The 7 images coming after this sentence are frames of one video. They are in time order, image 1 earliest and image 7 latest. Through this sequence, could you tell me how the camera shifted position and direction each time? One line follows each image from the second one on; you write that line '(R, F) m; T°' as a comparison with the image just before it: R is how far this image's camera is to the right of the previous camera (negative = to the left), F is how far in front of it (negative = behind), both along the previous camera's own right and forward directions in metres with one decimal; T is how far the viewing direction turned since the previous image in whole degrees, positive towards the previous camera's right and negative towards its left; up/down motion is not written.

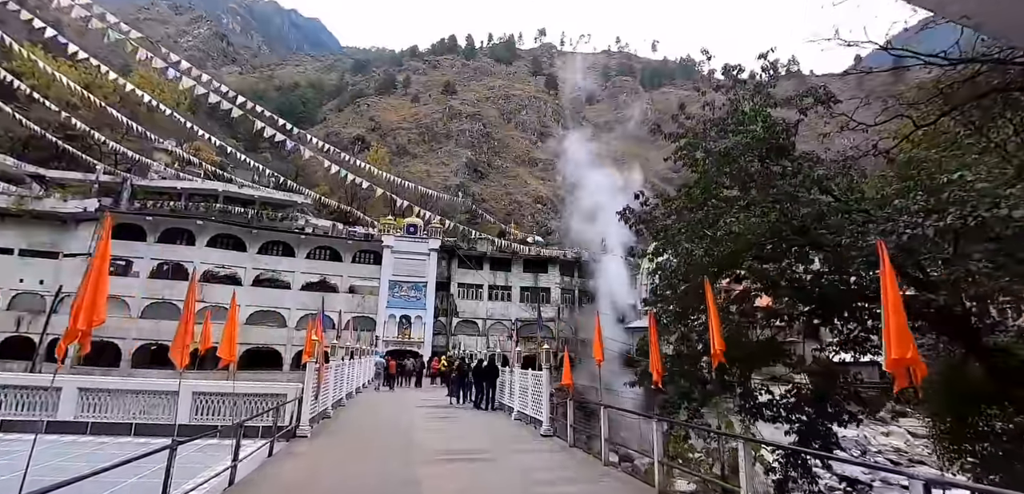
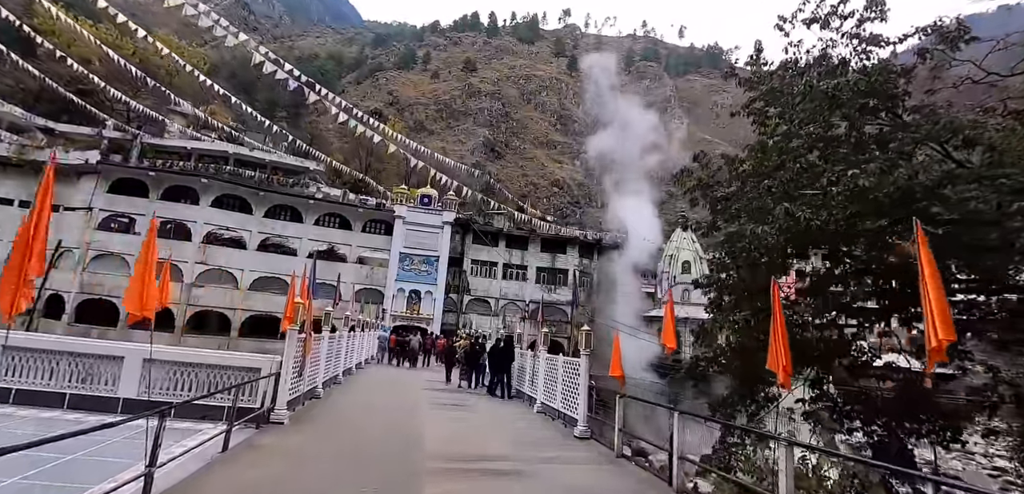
(-0.4, +1.8) m; -1°
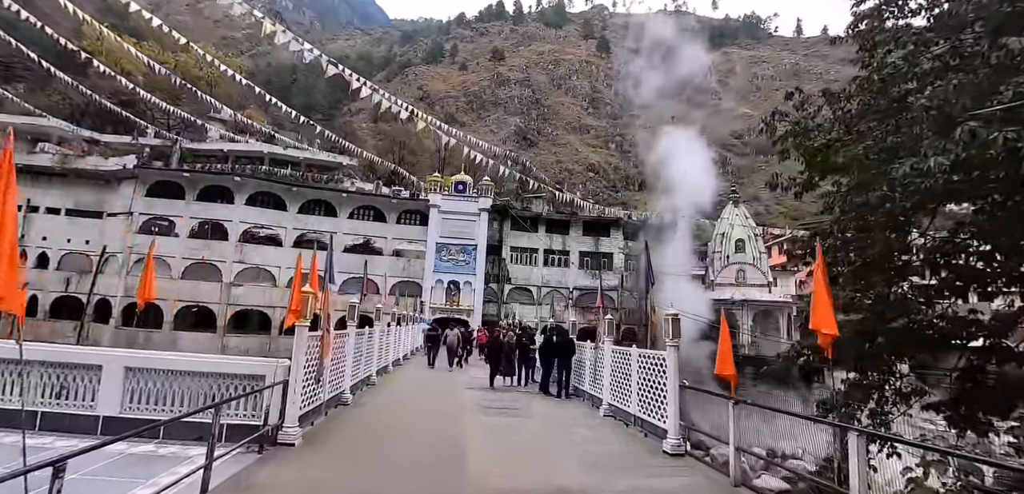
(-0.3, +1.5) m; -4°
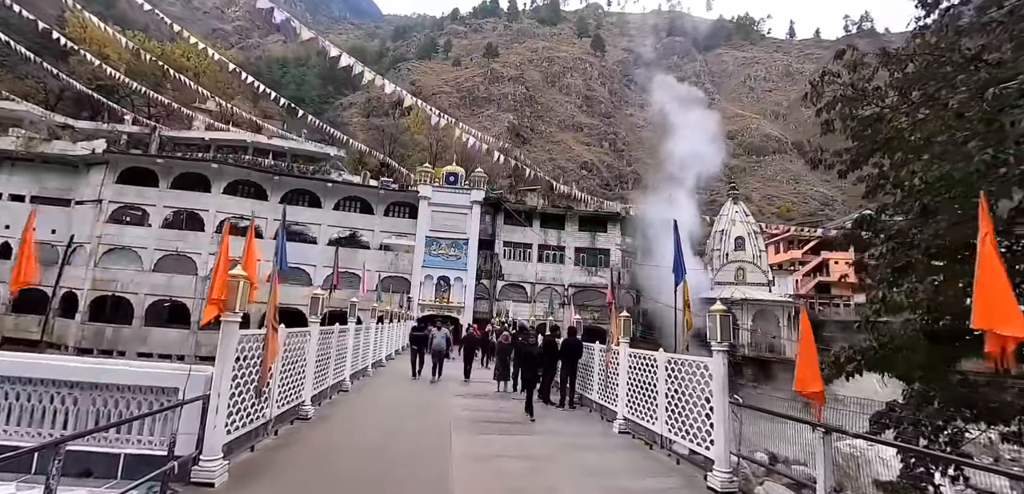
(-0.1, +1.3) m; +1°
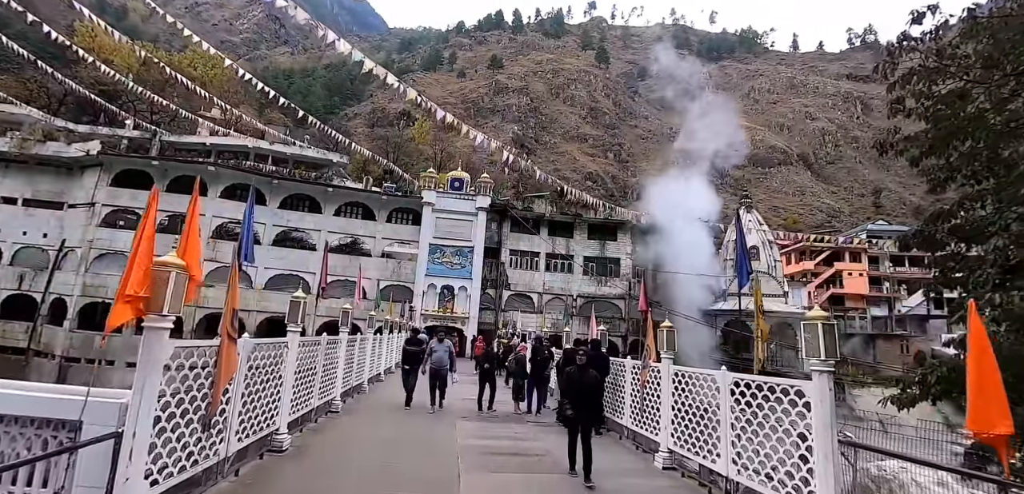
(-0.2, +1.1) m; 0°
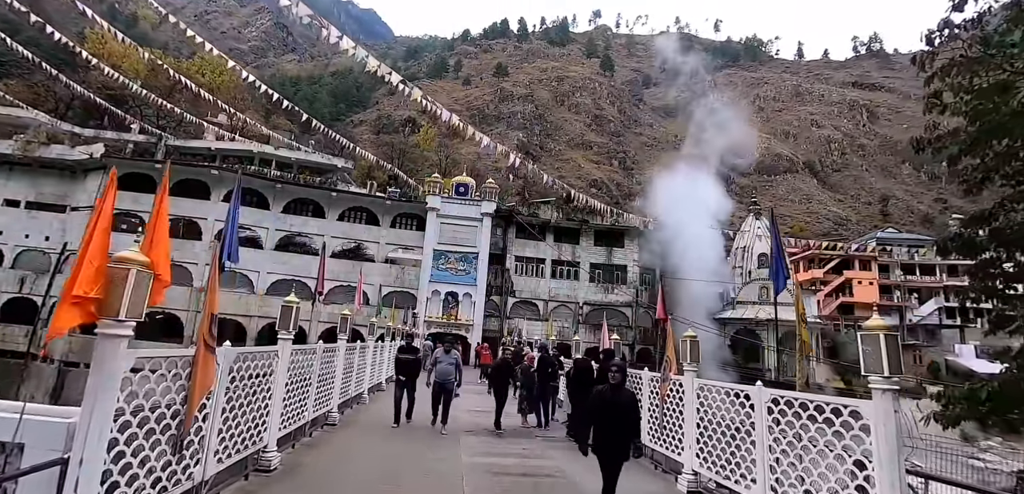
(-0.1, +0.4) m; 0°
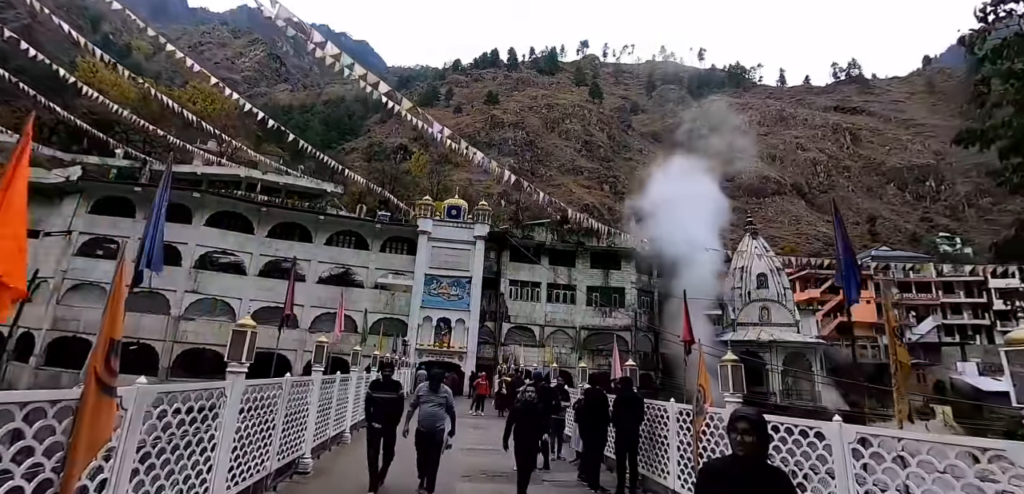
(-0.1, +0.8) m; +1°
